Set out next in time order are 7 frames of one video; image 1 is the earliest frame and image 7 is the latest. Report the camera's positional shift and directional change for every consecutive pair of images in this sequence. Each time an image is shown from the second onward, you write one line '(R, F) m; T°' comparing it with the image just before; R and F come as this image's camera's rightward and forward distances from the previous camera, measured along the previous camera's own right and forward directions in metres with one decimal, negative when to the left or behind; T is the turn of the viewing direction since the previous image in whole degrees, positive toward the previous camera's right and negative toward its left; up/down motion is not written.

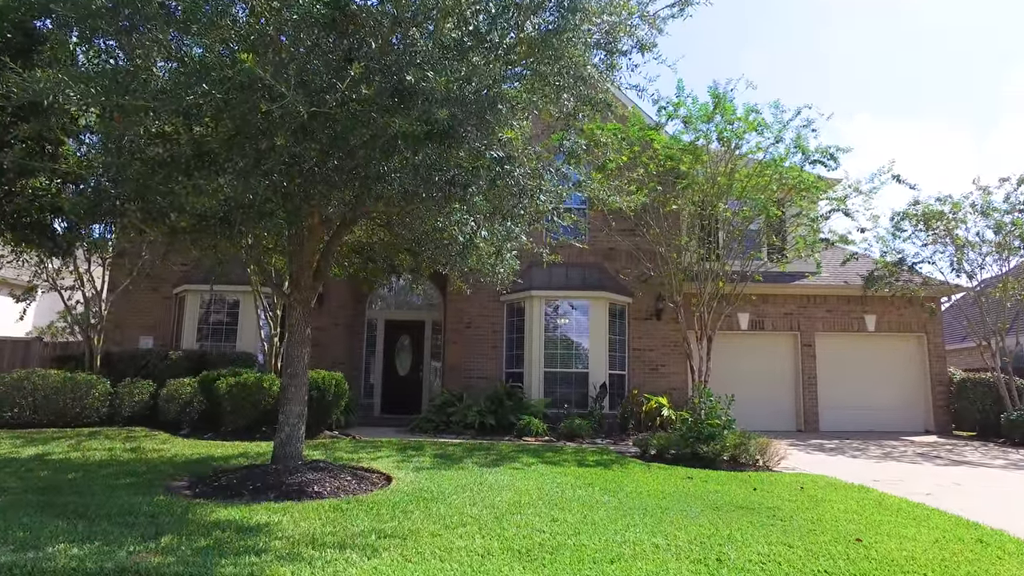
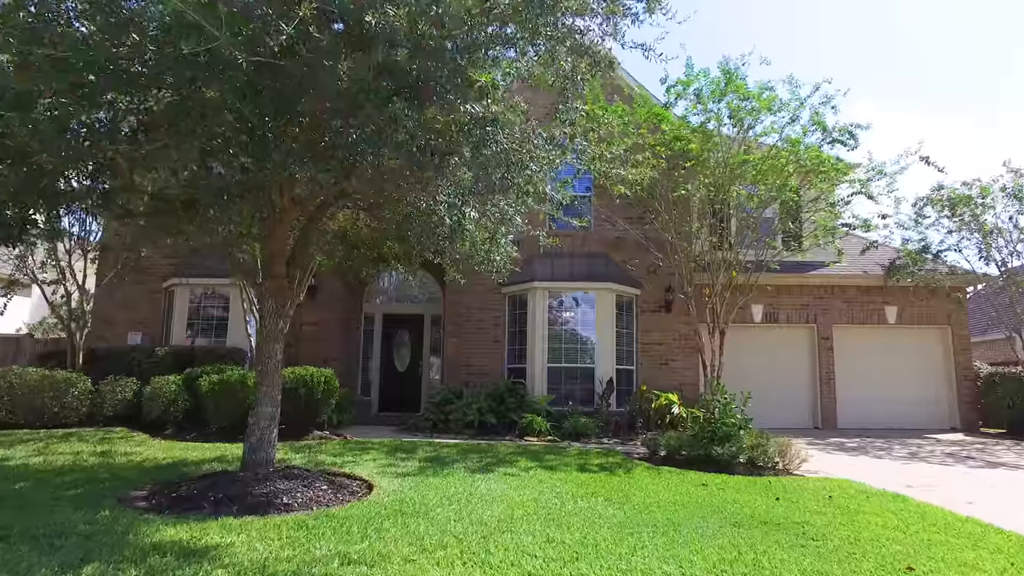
(+0.1, +0.7) m; -1°
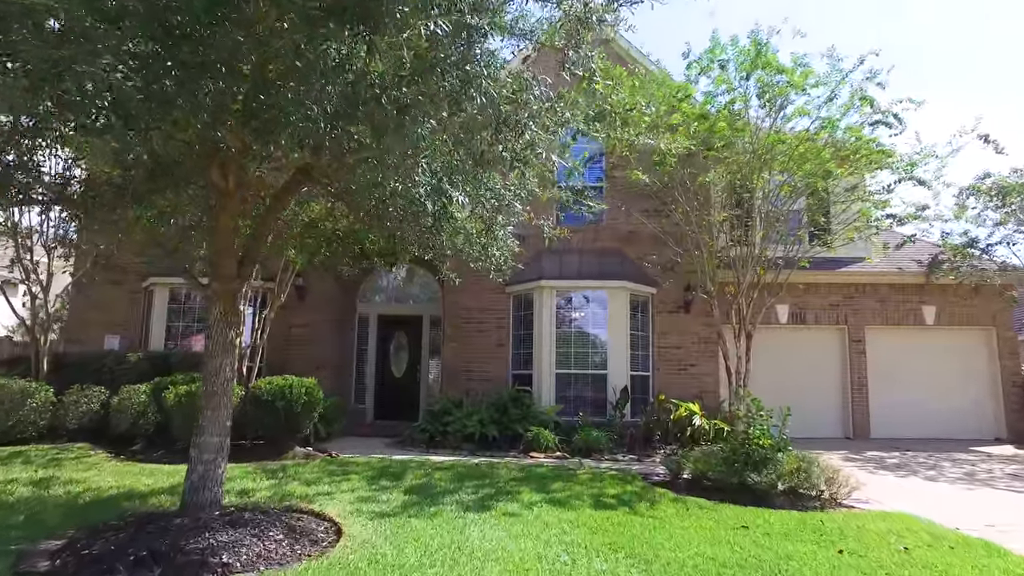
(+0.1, +1.2) m; -1°
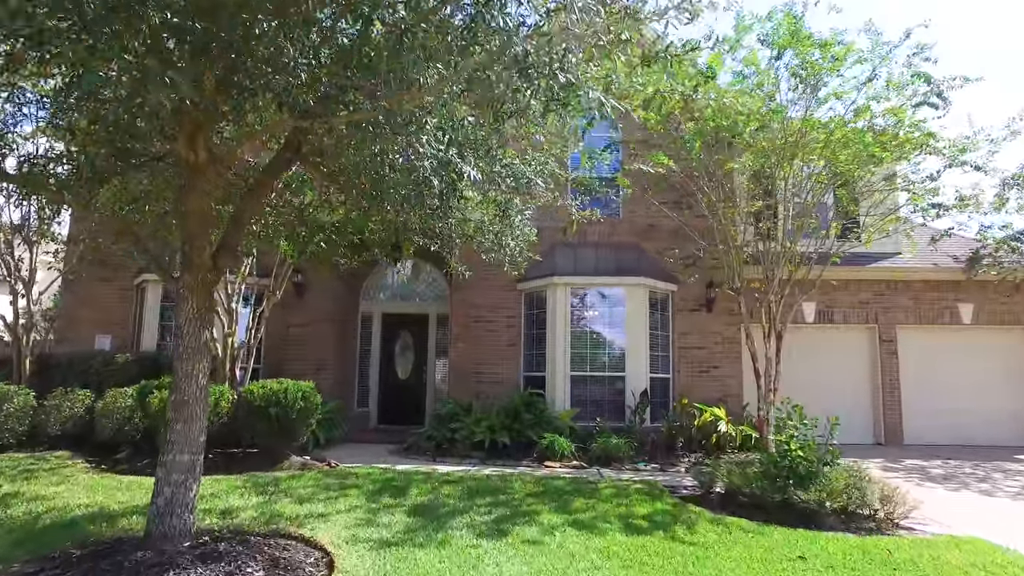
(-0.1, +0.8) m; -1°
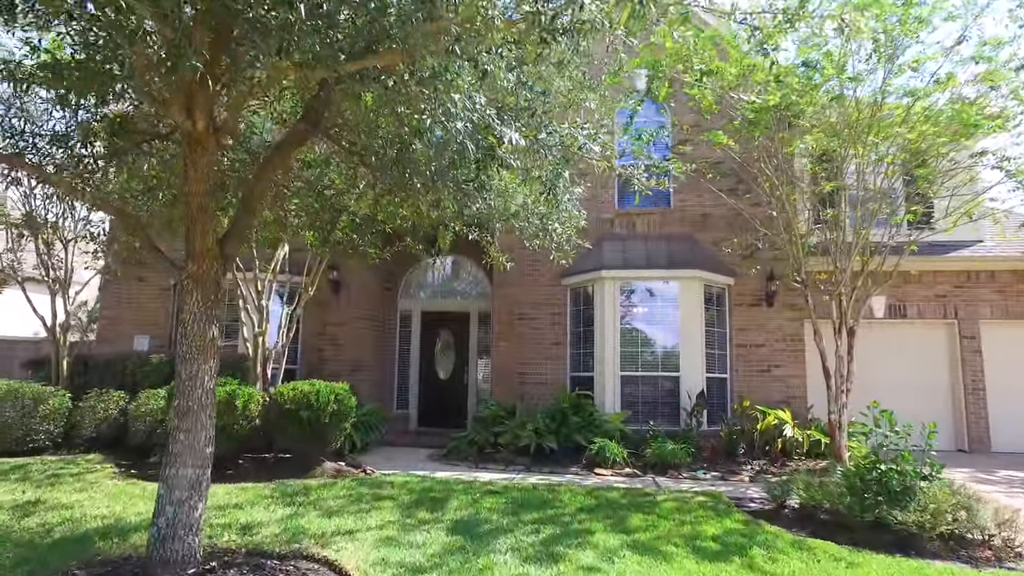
(0.0, +0.7) m; -4°
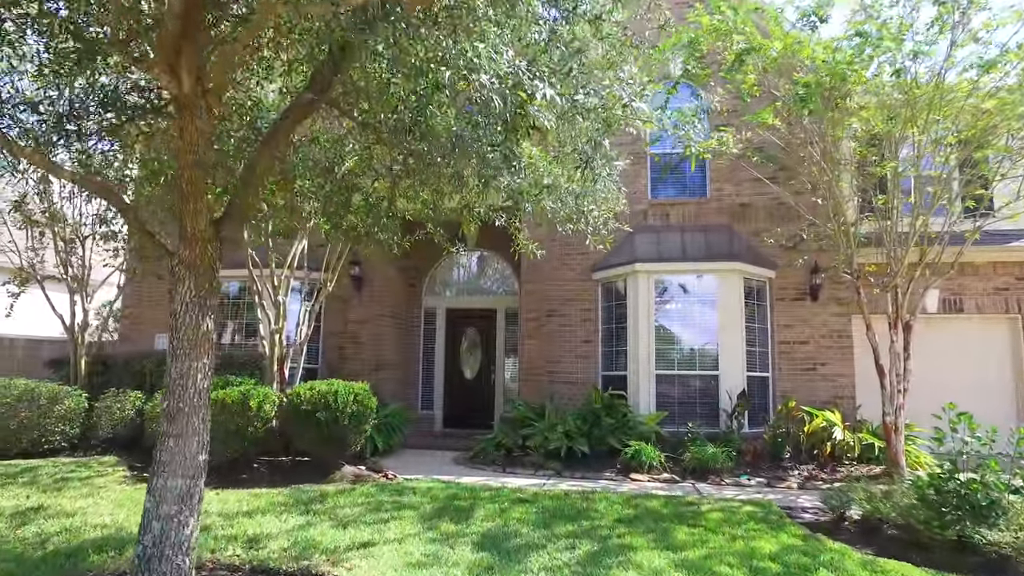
(0.0, +0.5) m; -2°
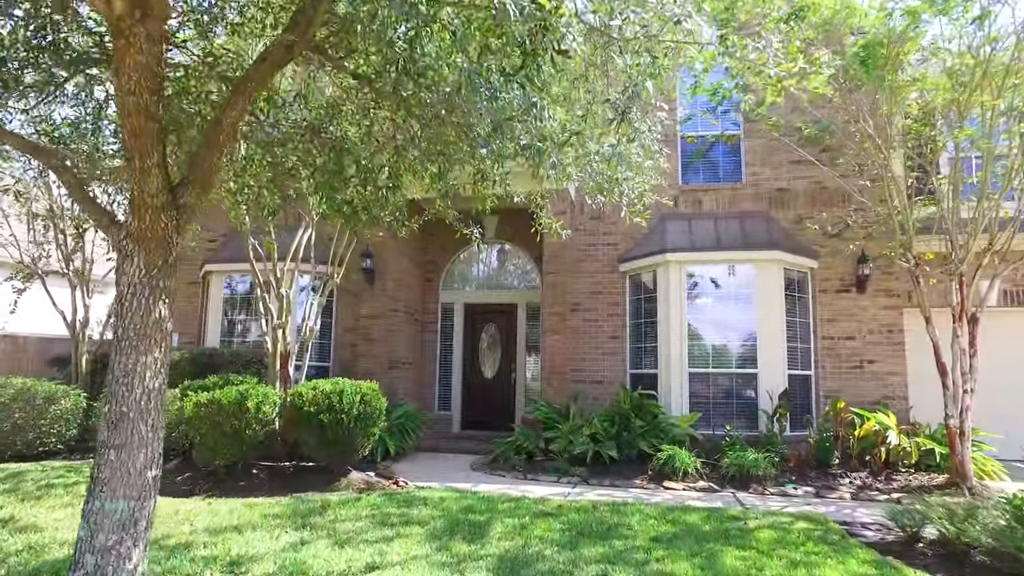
(0.0, +0.7) m; -2°
